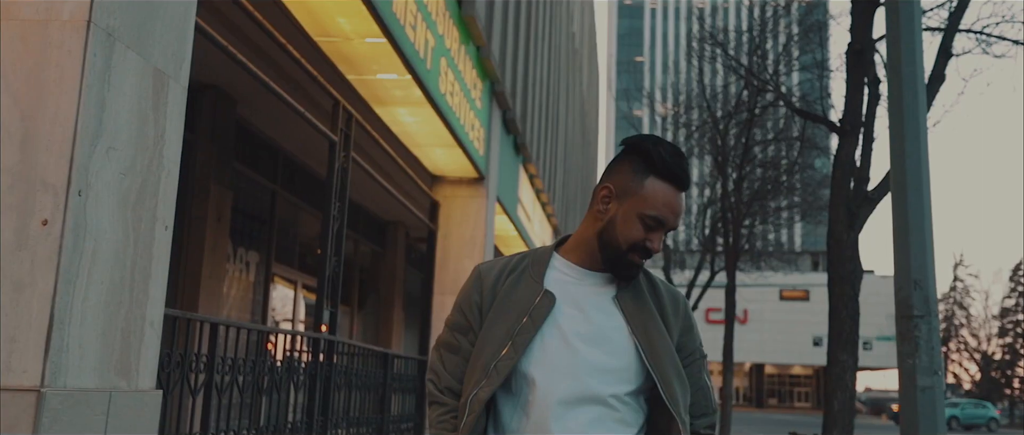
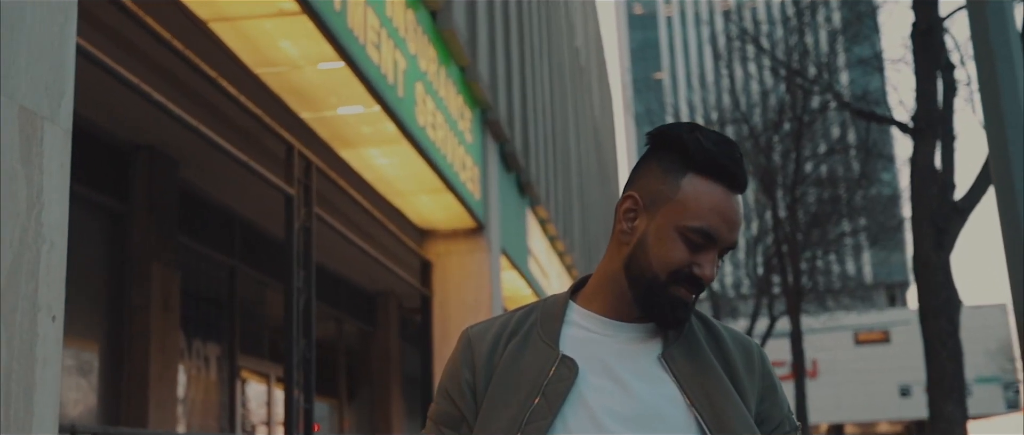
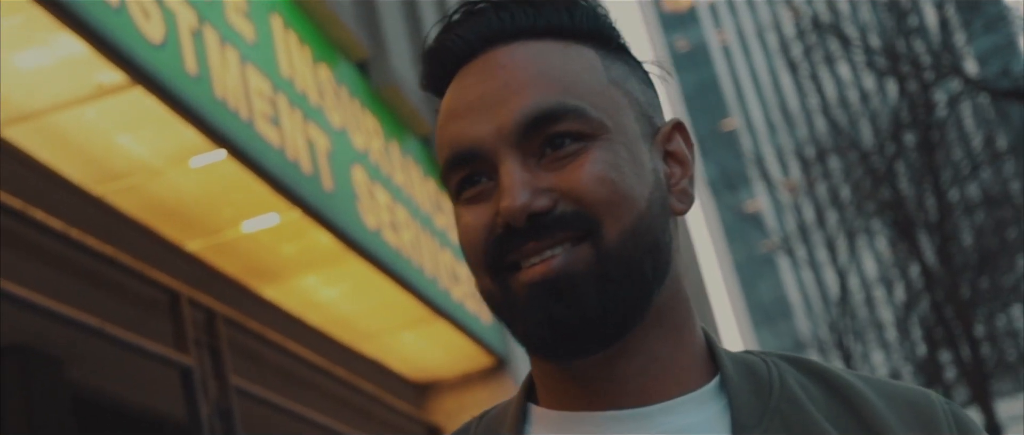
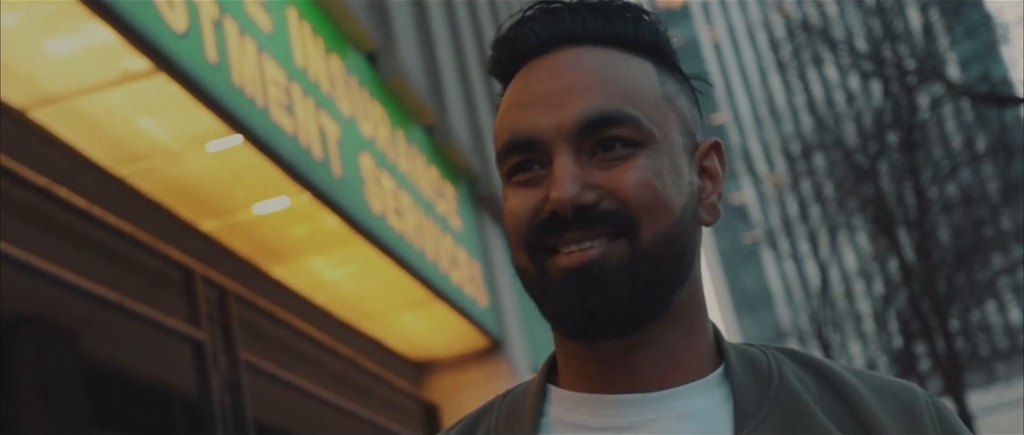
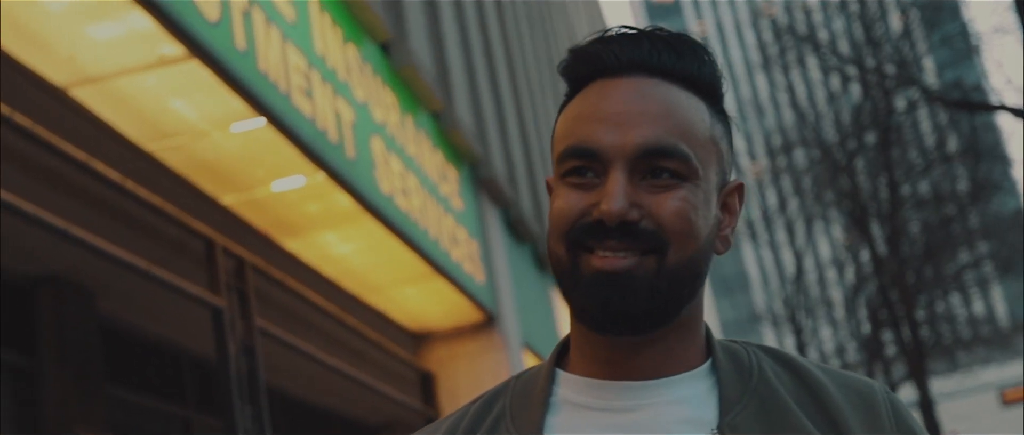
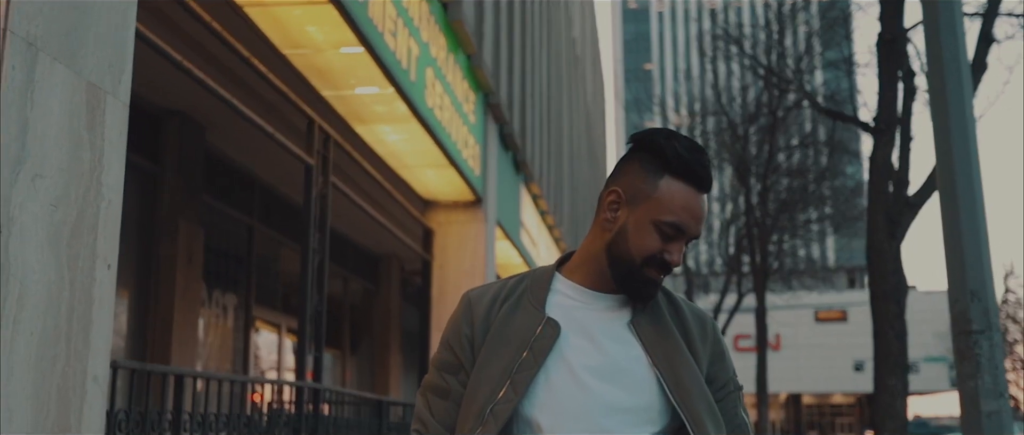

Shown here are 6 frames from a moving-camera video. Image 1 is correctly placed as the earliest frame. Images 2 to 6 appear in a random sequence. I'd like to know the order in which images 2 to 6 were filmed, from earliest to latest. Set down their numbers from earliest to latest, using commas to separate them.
6, 2, 5, 4, 3
